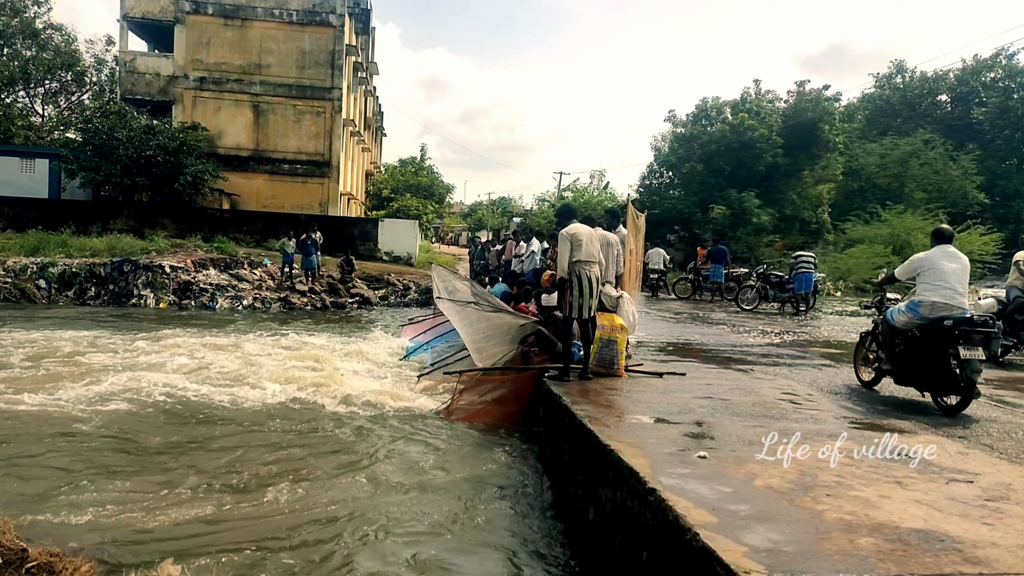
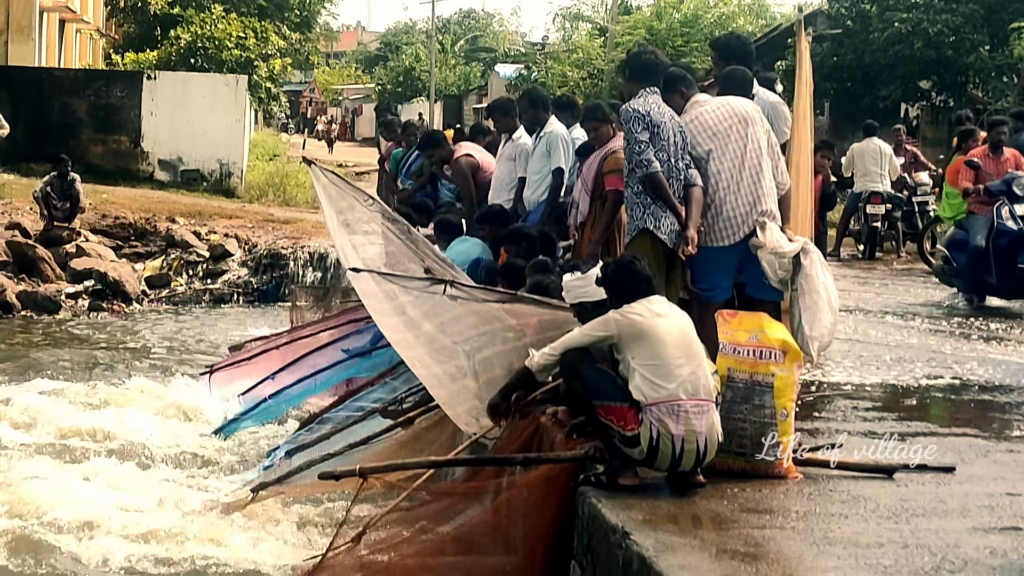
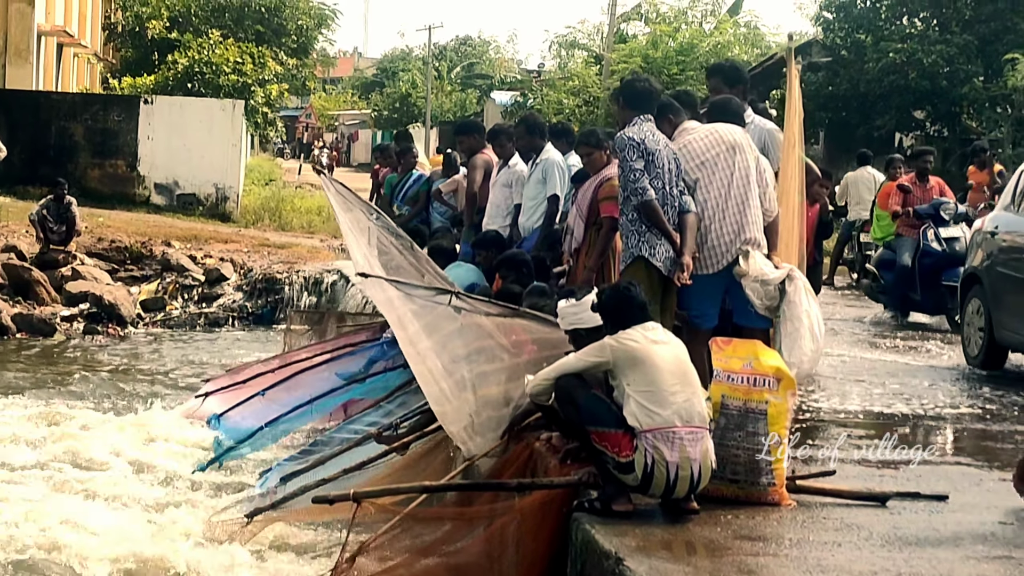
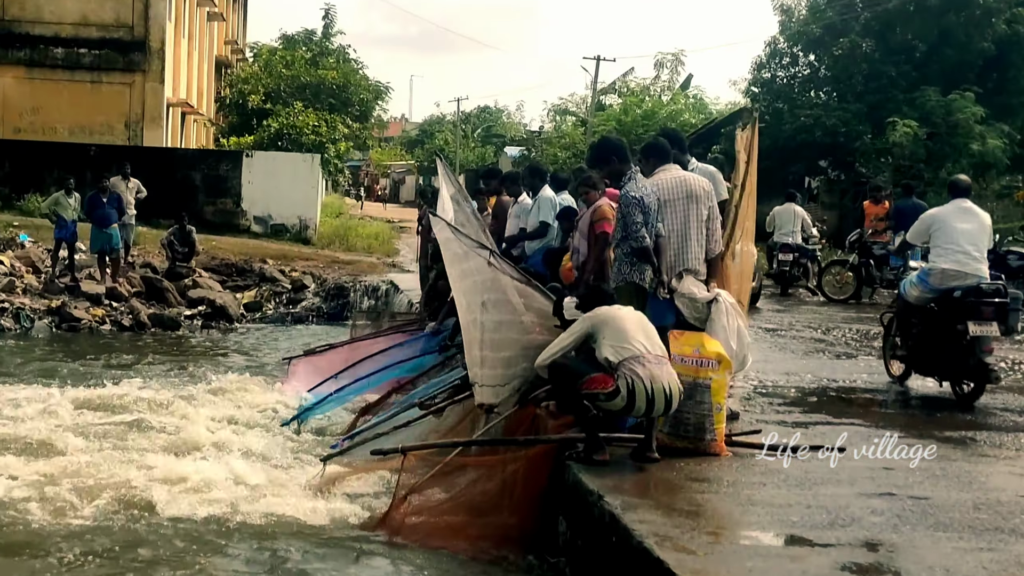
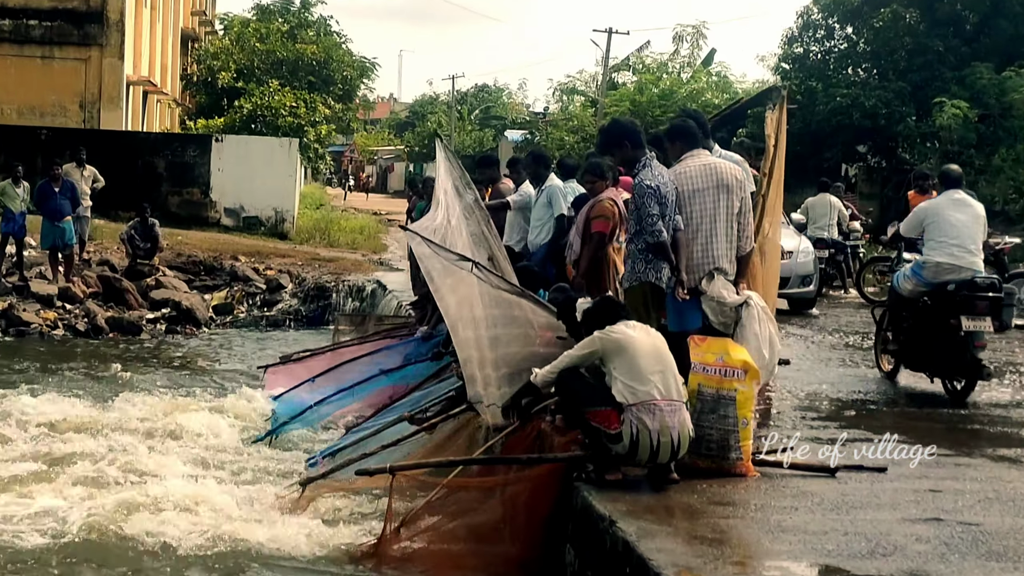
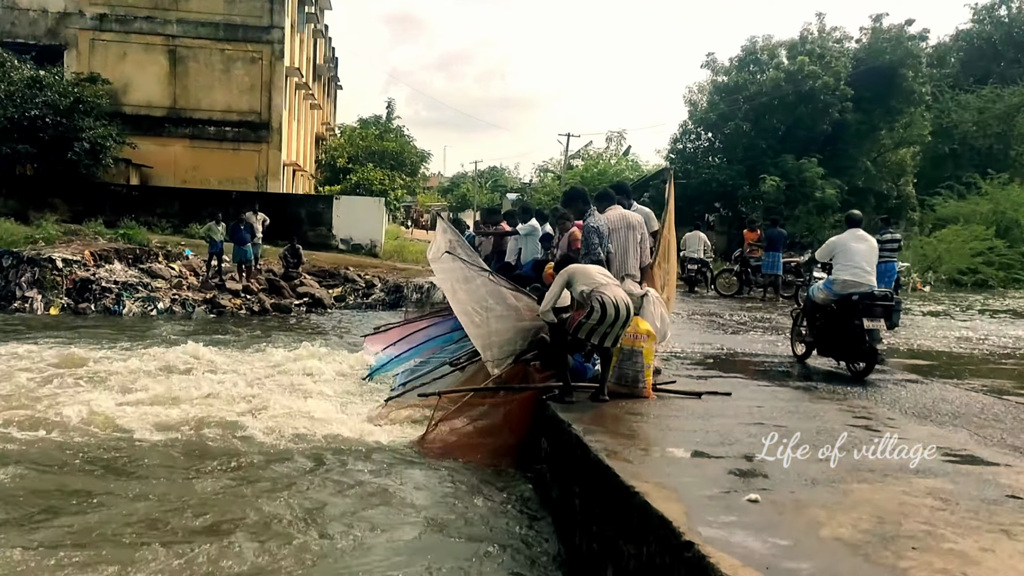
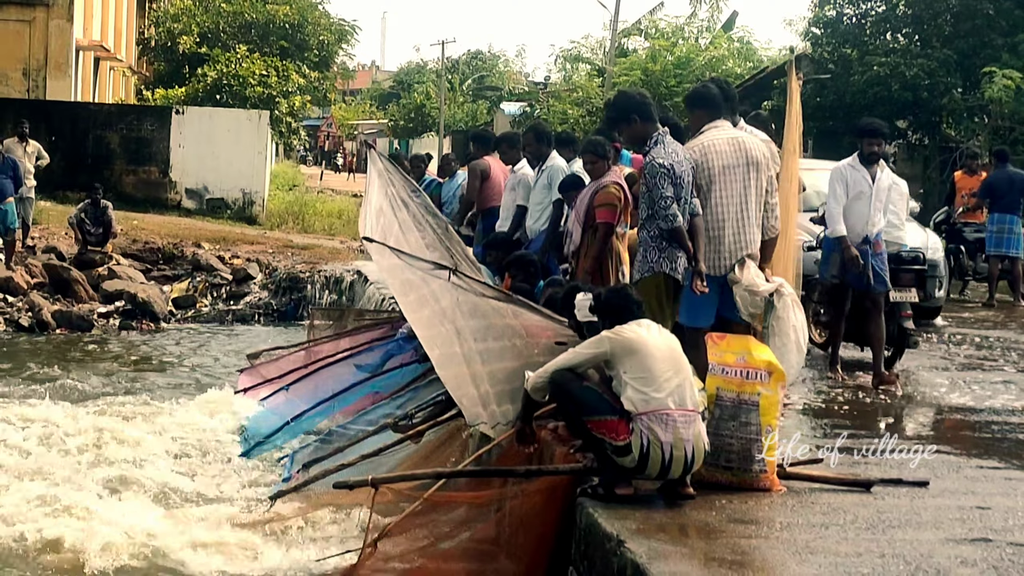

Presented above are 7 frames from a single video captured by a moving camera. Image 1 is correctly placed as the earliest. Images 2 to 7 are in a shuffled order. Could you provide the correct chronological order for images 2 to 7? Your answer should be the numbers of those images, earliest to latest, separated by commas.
6, 4, 5, 7, 3, 2
